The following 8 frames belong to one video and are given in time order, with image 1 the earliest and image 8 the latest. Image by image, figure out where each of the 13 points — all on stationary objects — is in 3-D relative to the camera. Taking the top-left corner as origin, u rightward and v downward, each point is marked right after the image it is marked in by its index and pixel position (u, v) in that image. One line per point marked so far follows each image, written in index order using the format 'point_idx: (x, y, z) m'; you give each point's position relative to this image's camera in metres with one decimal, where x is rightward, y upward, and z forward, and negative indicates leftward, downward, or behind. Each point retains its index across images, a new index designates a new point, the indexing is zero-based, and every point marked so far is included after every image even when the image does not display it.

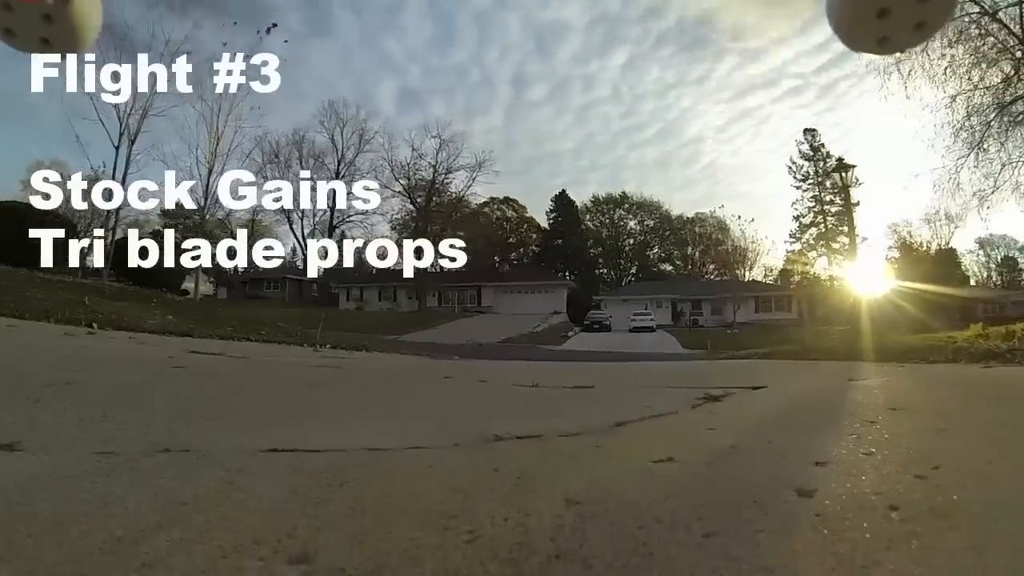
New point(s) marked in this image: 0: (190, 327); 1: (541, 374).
0: (-4.1, -0.6, +7.9) m
1: (+0.4, -0.9, +7.0) m
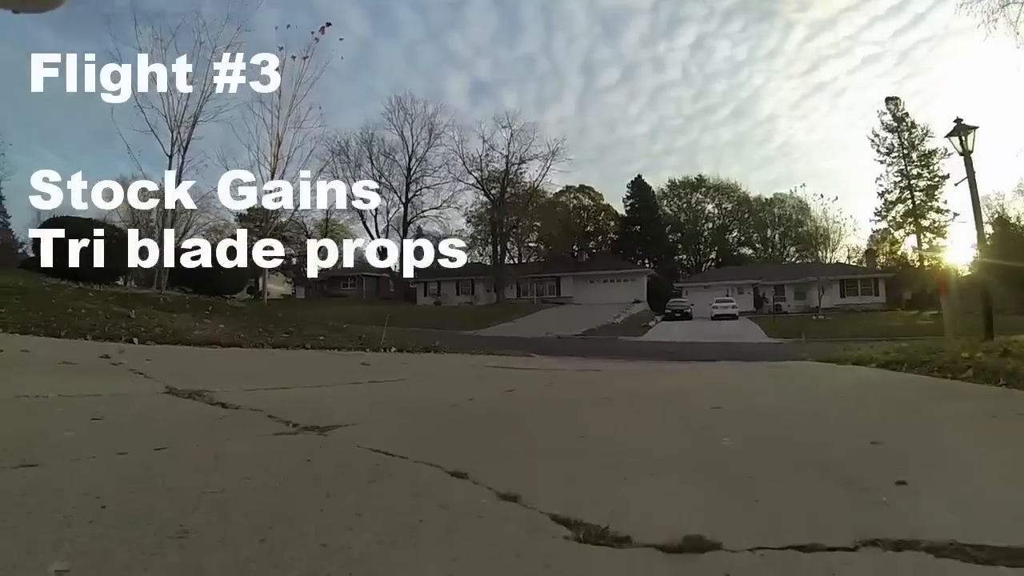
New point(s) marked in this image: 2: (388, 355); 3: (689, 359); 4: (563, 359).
0: (-3.4, -0.6, +7.8) m
1: (+0.9, -0.8, +6.4) m
2: (-1.5, -0.8, +7.4) m
3: (+4.2, -1.8, +16.4) m
4: (+0.9, -1.5, +14.6) m
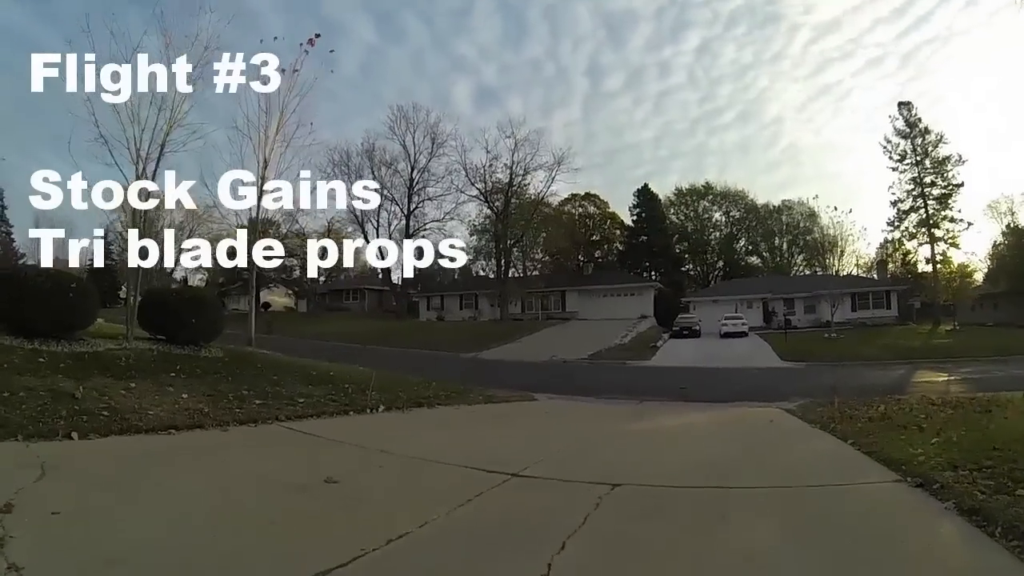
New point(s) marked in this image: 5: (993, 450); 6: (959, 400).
0: (-3.4, -1.4, +7.1) m
1: (+0.9, -1.6, +5.6) m
2: (-1.5, -1.5, +6.7) m
3: (+4.3, -2.6, +15.6) m
4: (+0.9, -2.4, +13.8) m
5: (+3.7, -1.3, +5.0) m
6: (+7.3, -1.9, +10.7) m
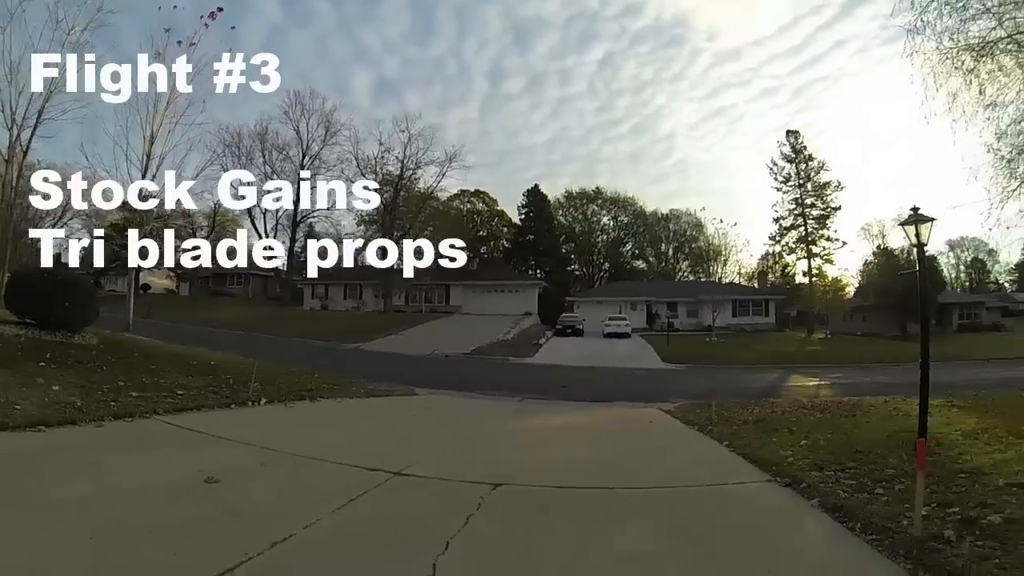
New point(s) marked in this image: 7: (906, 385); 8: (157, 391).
0: (-4.4, -1.2, +6.5) m
1: (+0.1, -1.6, +5.7) m
2: (-2.5, -1.4, +6.4) m
3: (+1.9, -2.7, +16.0) m
4: (-1.2, -2.3, +13.8) m
5: (+2.9, -1.4, +5.5) m
6: (+5.6, -2.1, +11.7) m
7: (+11.6, -2.8, +18.6) m
8: (-4.3, -1.3, +7.8) m
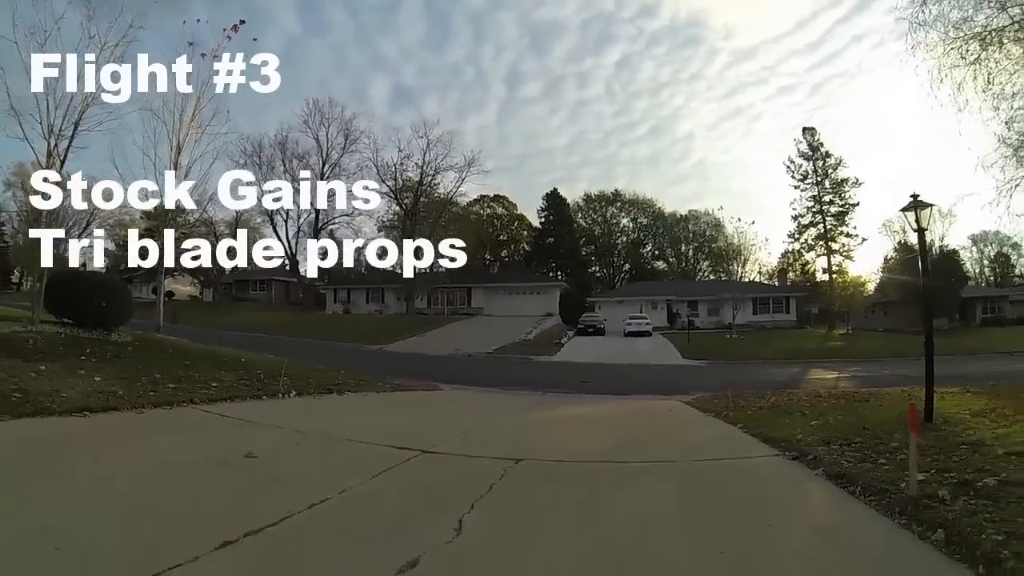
0: (-4.2, -1.1, +6.8) m
1: (+0.2, -1.4, +5.9) m
2: (-2.4, -1.4, +6.7) m
3: (+2.3, -2.5, +16.2) m
4: (-0.8, -2.2, +14.1) m
5: (+3.0, -1.2, +5.7) m
6: (+5.9, -1.9, +11.7) m
7: (+12.1, -2.5, +18.5) m
8: (-4.1, -1.2, +8.1) m
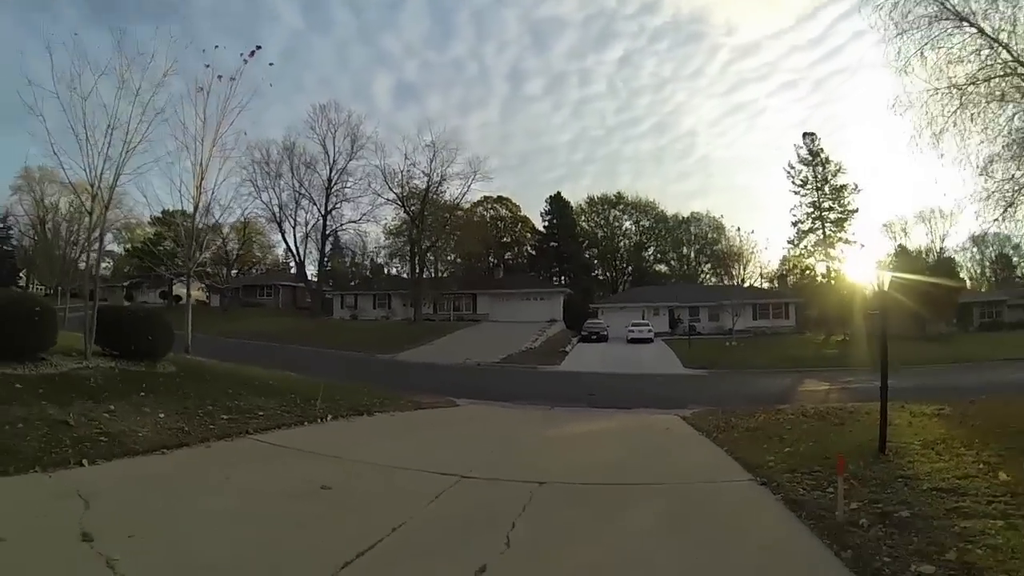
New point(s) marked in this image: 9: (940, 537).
0: (-4.0, -1.6, +8.0) m
1: (+0.4, -2.0, +7.0) m
2: (-2.1, -1.9, +7.8) m
3: (+2.6, -3.1, +17.3) m
4: (-0.6, -2.7, +15.2) m
5: (+3.3, -1.8, +6.8) m
6: (+6.1, -2.5, +12.9) m
7: (+12.4, -3.1, +19.6) m
8: (-3.9, -1.7, +9.3) m
9: (+2.7, -1.6, +4.2) m
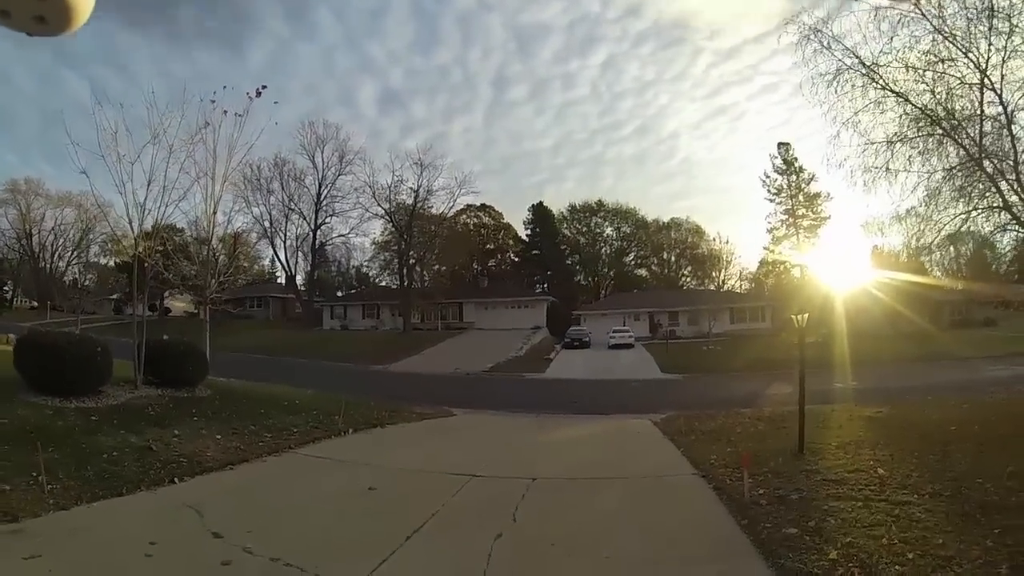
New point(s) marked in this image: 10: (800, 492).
0: (-4.1, -2.2, +9.7) m
1: (+0.4, -2.5, +8.9) m
2: (-2.2, -2.4, +9.6) m
3: (+2.3, -3.6, +19.2) m
4: (-0.8, -3.3, +17.0) m
5: (+3.2, -2.2, +8.7) m
6: (+6.0, -2.9, +14.8) m
7: (+12.0, -3.5, +21.7) m
8: (-4.0, -2.3, +11.0) m
9: (+2.8, -2.1, +6.0) m
10: (+3.0, -2.1, +6.7) m
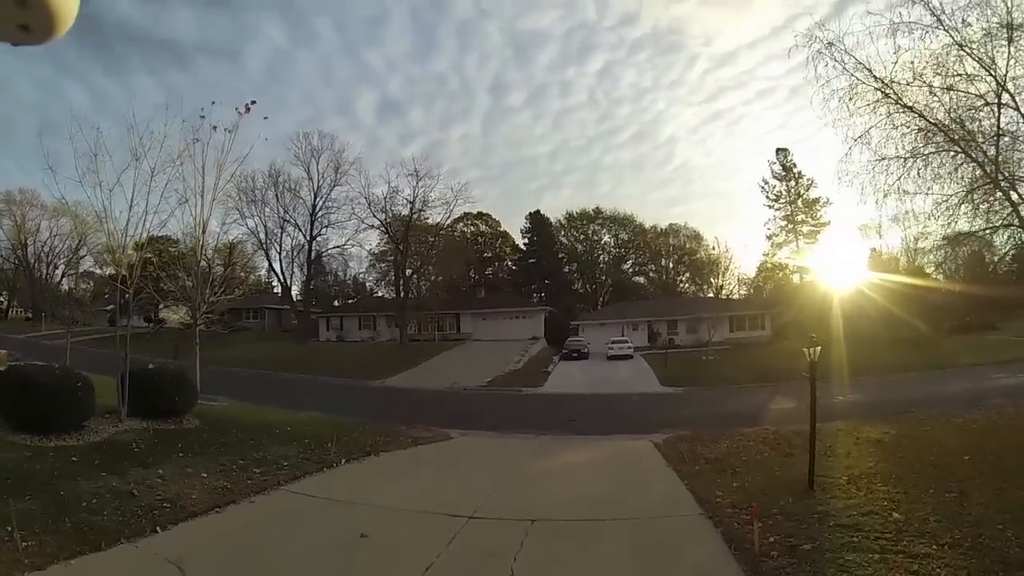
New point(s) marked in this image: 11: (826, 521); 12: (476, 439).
0: (-4.1, -2.7, +9.3) m
1: (+0.4, -2.9, +8.5) m
2: (-2.2, -2.9, +9.2) m
3: (+2.2, -4.1, +18.8) m
4: (-0.8, -3.8, +16.6) m
5: (+3.2, -2.7, +8.4) m
6: (+5.9, -3.4, +14.5) m
7: (+12.0, -4.0, +21.4) m
8: (-4.0, -2.8, +10.6) m
9: (+2.8, -2.5, +5.7) m
10: (+3.0, -2.5, +6.4) m
11: (+3.4, -2.5, +7.0) m
12: (-0.8, -3.7, +15.6) m
